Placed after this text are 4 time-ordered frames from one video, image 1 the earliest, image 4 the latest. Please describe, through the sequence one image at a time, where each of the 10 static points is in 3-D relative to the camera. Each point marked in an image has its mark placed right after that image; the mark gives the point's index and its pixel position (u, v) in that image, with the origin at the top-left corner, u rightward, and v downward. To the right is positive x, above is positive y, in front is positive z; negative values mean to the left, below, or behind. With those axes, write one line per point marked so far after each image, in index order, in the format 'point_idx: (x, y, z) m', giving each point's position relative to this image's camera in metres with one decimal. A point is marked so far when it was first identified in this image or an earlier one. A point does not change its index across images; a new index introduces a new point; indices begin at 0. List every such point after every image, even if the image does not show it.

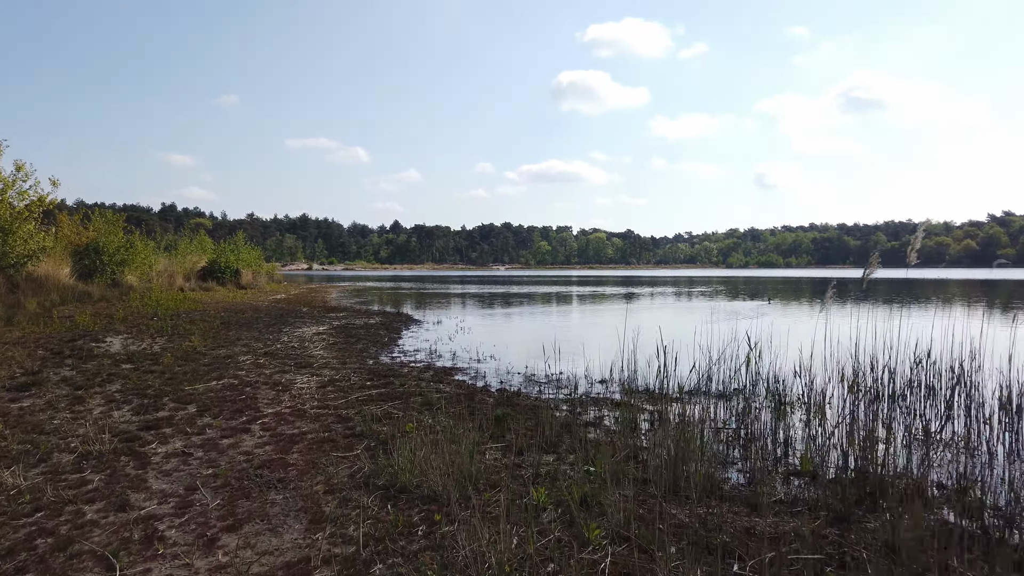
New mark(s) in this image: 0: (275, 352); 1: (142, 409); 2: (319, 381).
0: (-6.4, -1.8, +19.5) m
1: (-5.5, -1.8, +10.9) m
2: (-3.9, -1.9, +14.5) m
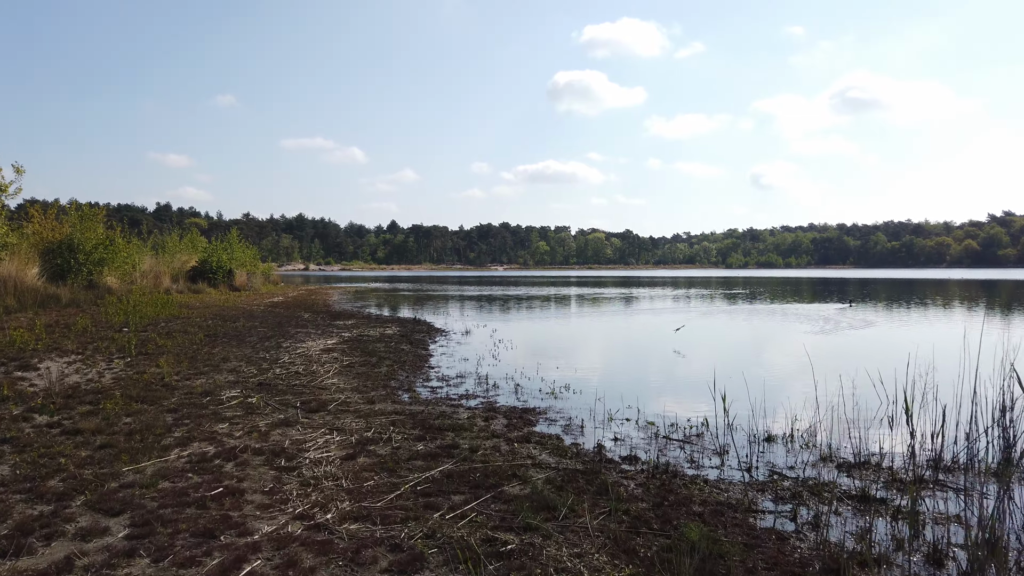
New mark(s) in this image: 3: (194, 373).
0: (-4.7, -1.9, +14.2) m
1: (-3.8, -1.9, +5.6) m
2: (-2.2, -2.0, +9.3) m
3: (-6.5, -1.7, +15.0) m
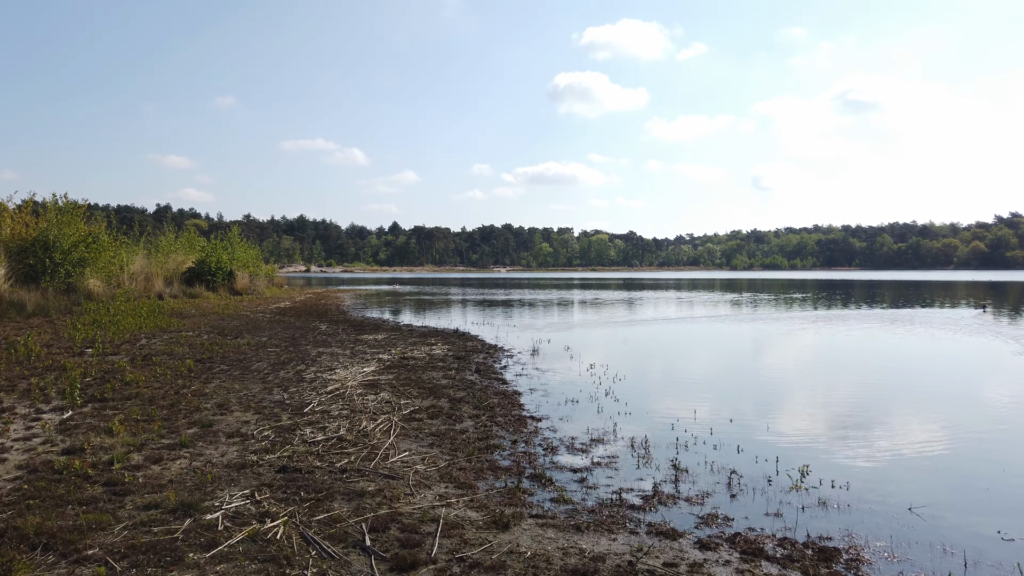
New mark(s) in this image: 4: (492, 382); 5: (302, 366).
0: (-2.3, -2.0, +8.1) m
1: (-1.4, -2.1, -0.5) m
2: (+0.2, -2.1, +3.1) m
3: (-4.2, -1.9, +8.9) m
4: (-0.4, -2.0, +15.5) m
5: (-4.8, -1.8, +16.8) m
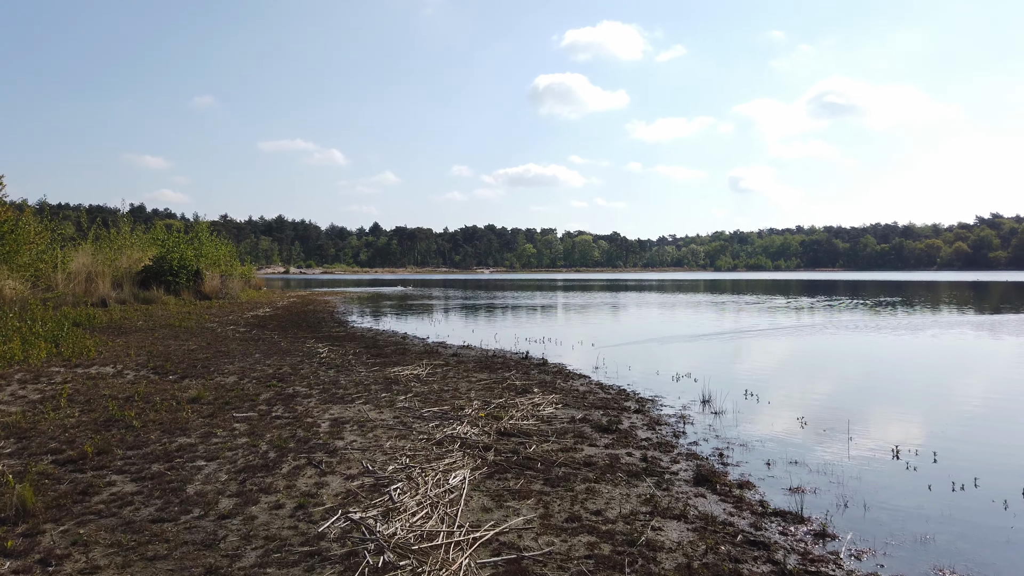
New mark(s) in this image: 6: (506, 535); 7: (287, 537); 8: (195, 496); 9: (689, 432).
0: (+0.7, -2.1, -1.3) m
1: (+1.8, -2.1, -9.9) m
2: (+3.4, -2.2, -6.2) m
3: (-1.1, -2.0, -0.6) m
4: (+2.4, -2.1, +6.1) m
5: (-2.0, -1.9, +7.3) m
6: (0.0, -2.0, +5.9) m
7: (-1.8, -1.9, +5.7) m
8: (-2.9, -1.9, +6.6) m
9: (+2.5, -2.0, +10.3) m
